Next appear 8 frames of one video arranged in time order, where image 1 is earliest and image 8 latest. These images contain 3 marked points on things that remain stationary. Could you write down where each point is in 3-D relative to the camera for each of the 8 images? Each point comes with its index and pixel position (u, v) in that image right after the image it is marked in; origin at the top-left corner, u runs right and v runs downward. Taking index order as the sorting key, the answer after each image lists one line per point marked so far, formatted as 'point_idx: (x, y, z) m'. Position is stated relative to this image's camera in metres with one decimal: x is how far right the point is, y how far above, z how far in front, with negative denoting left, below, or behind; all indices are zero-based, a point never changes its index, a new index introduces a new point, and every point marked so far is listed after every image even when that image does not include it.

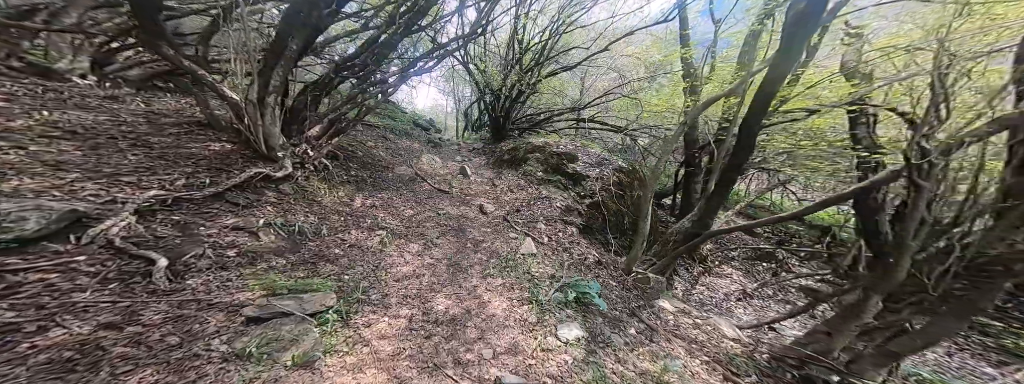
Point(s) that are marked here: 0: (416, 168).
0: (-3.2, +0.8, +8.5) m
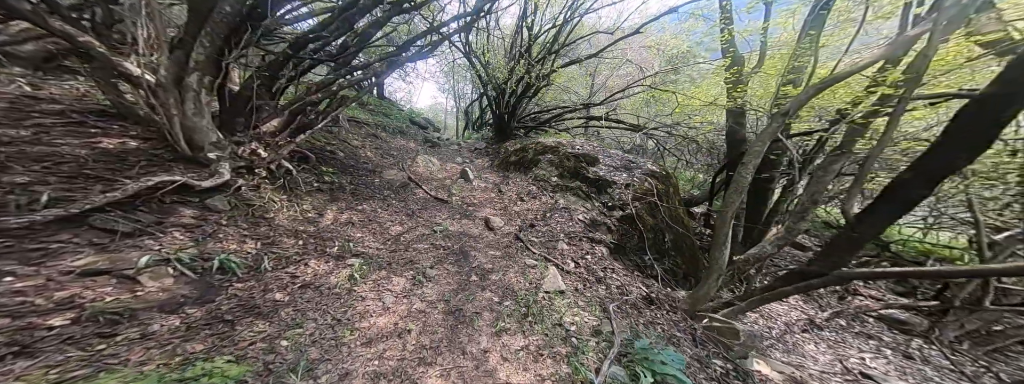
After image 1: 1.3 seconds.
0: (-2.9, +0.6, +7.2) m
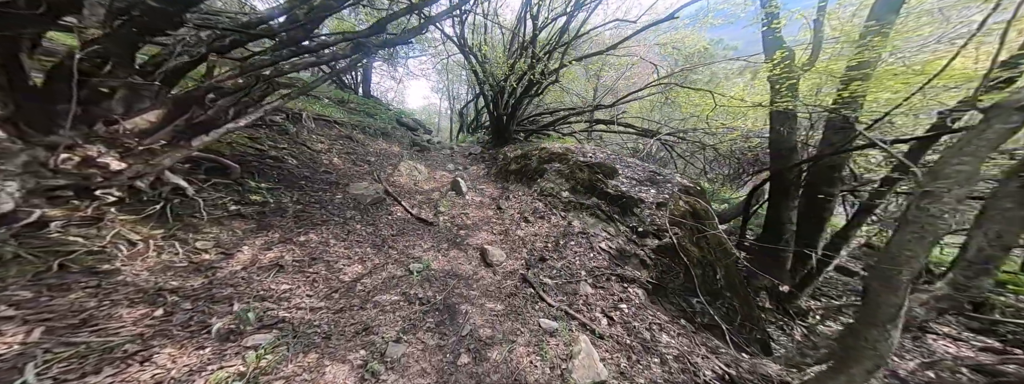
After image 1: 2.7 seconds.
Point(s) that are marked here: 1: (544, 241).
0: (-2.9, +0.2, +5.8) m
1: (+0.5, -0.8, +4.4) m
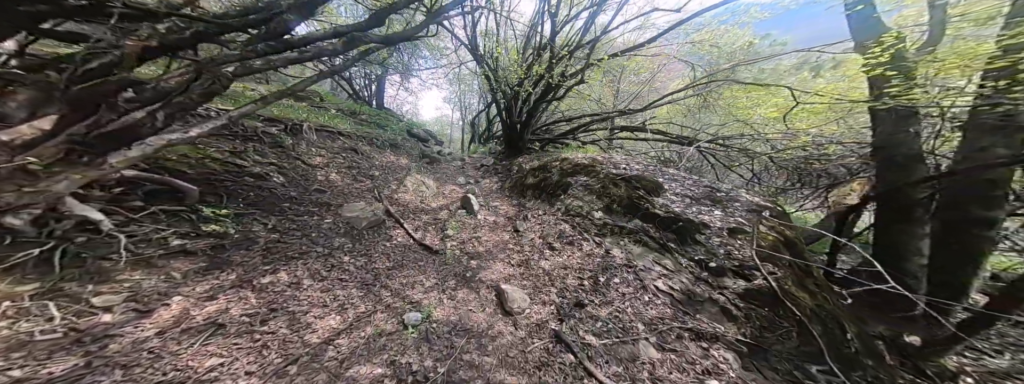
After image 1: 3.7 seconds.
0: (-2.5, -0.2, +5.0) m
1: (+0.9, -1.1, +3.5) m
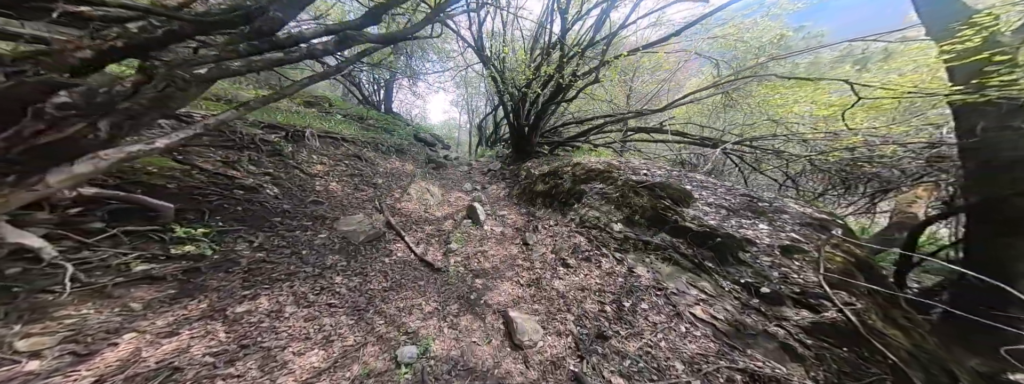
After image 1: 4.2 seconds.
0: (-2.3, -0.4, +4.7) m
1: (+1.0, -1.3, +3.0) m
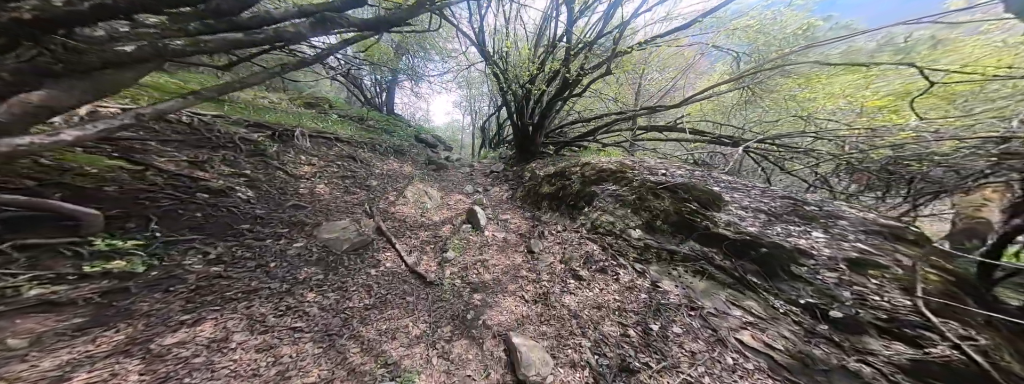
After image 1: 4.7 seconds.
0: (-2.2, -0.4, +4.3) m
1: (+1.0, -1.3, +2.5) m
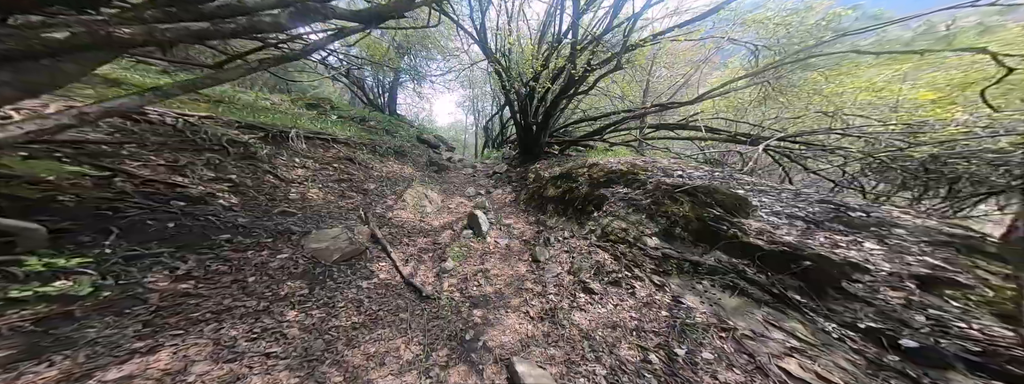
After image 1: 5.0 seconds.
0: (-2.2, -0.5, +4.0) m
1: (+1.1, -1.3, +2.2) m
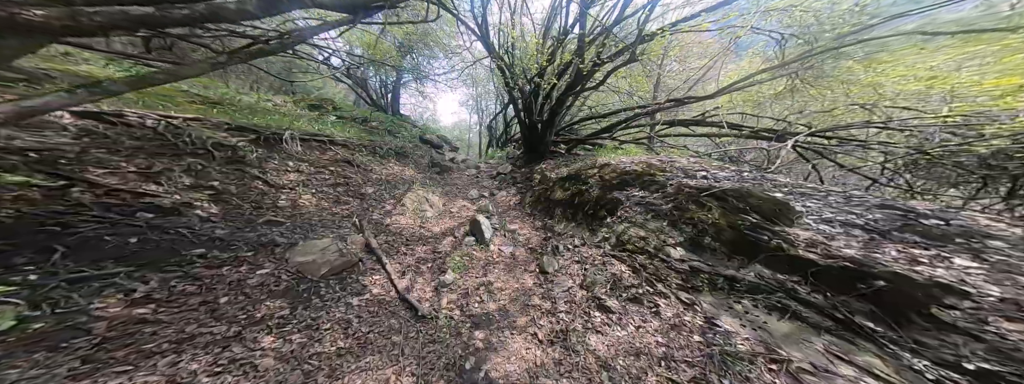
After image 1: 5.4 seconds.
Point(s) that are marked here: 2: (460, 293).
0: (-2.1, -0.6, +3.8) m
1: (+1.1, -1.4, +1.9) m
2: (-0.6, -1.2, +3.0) m
